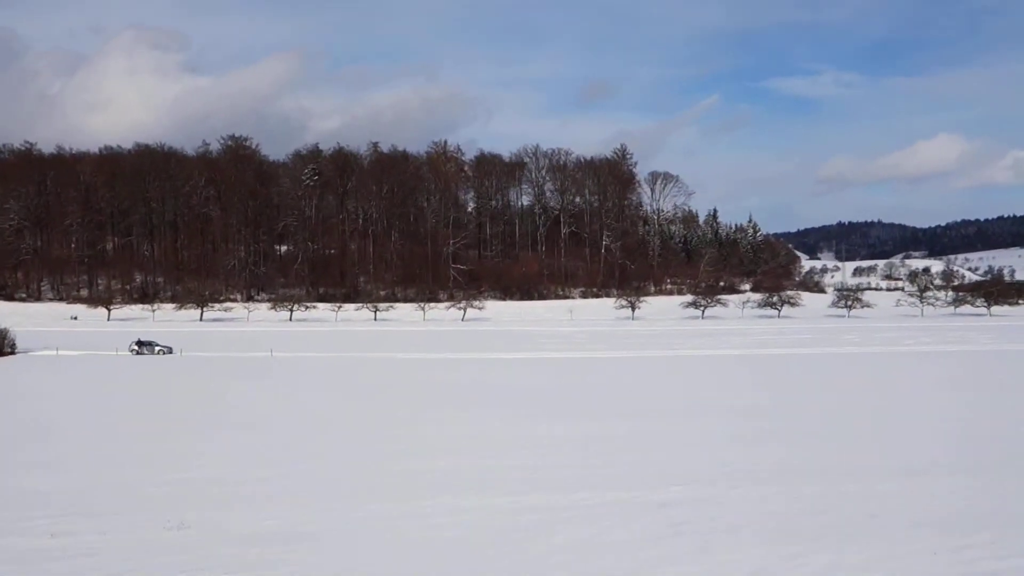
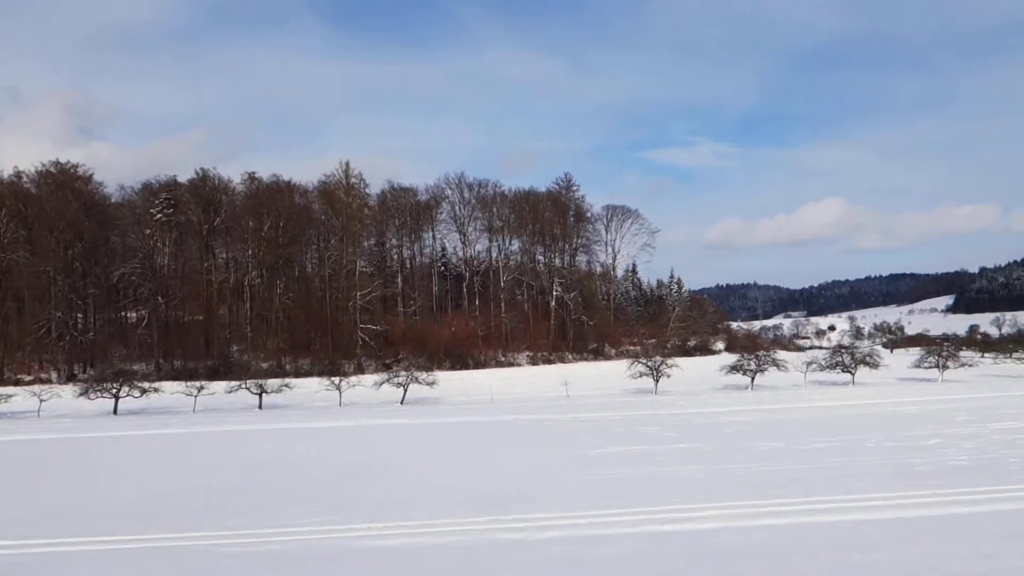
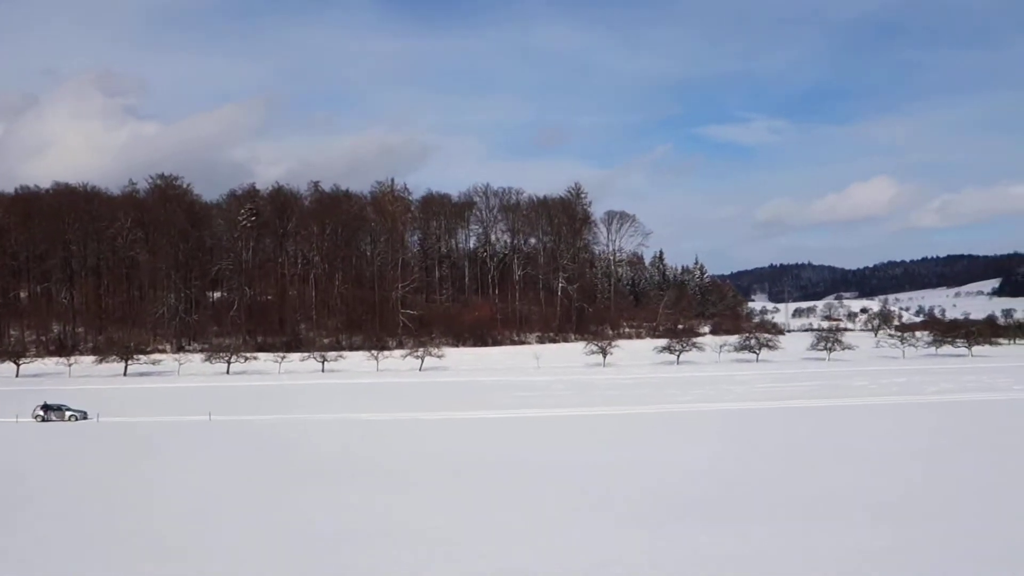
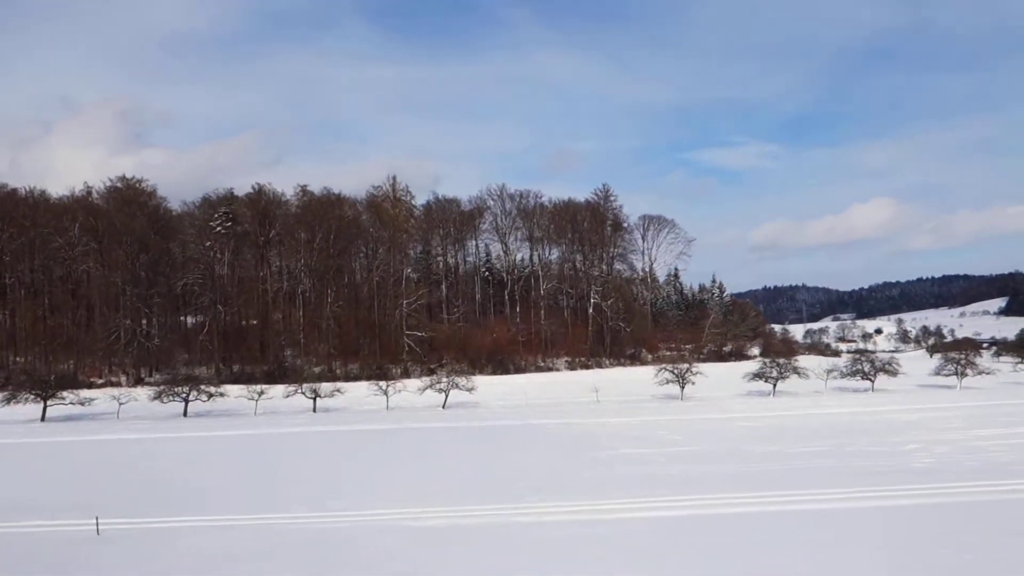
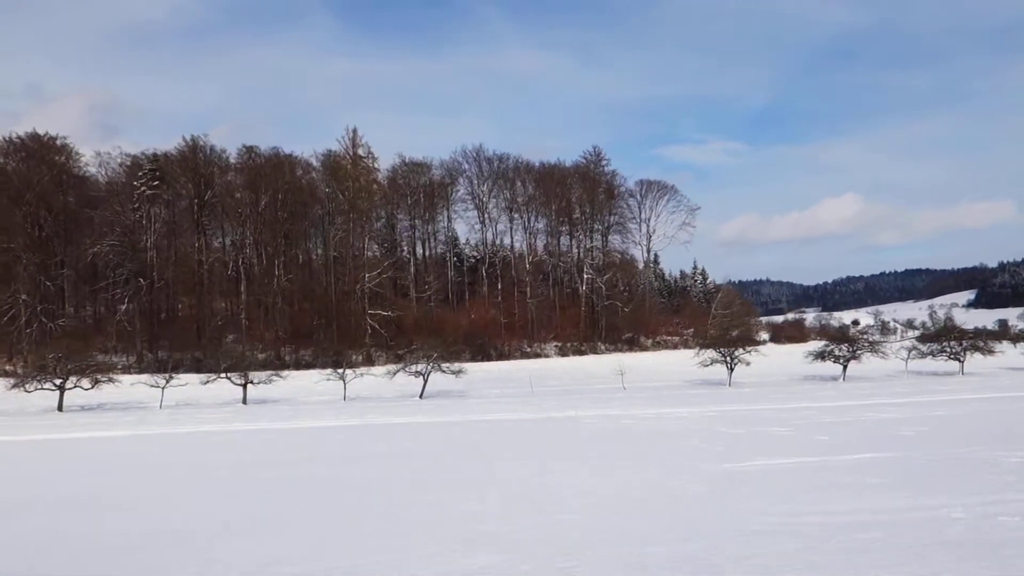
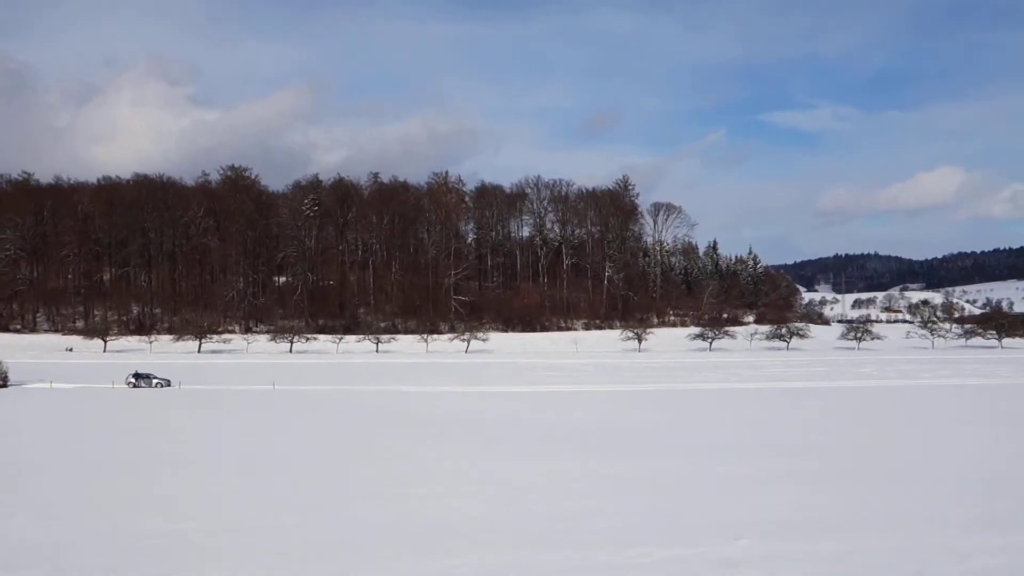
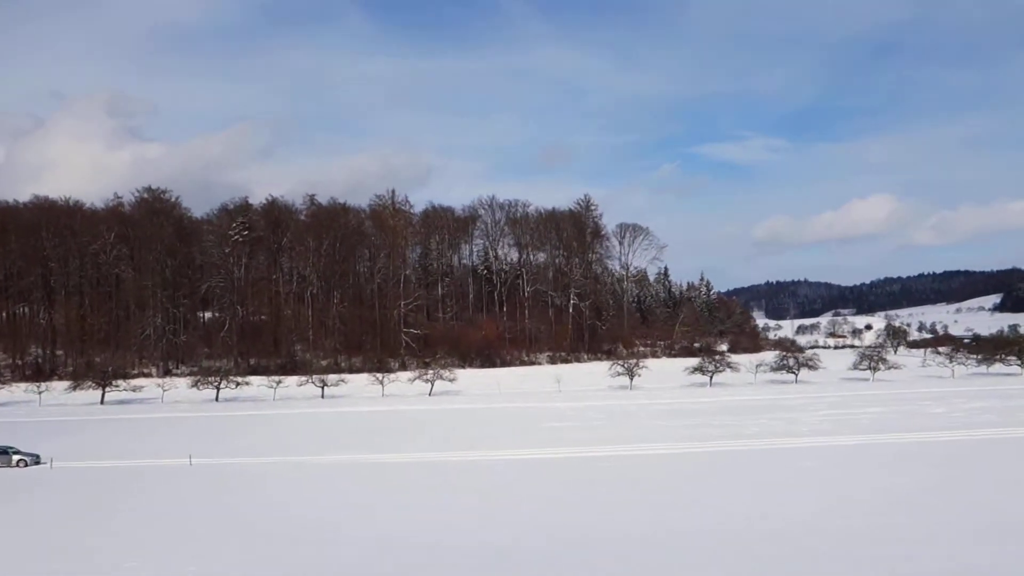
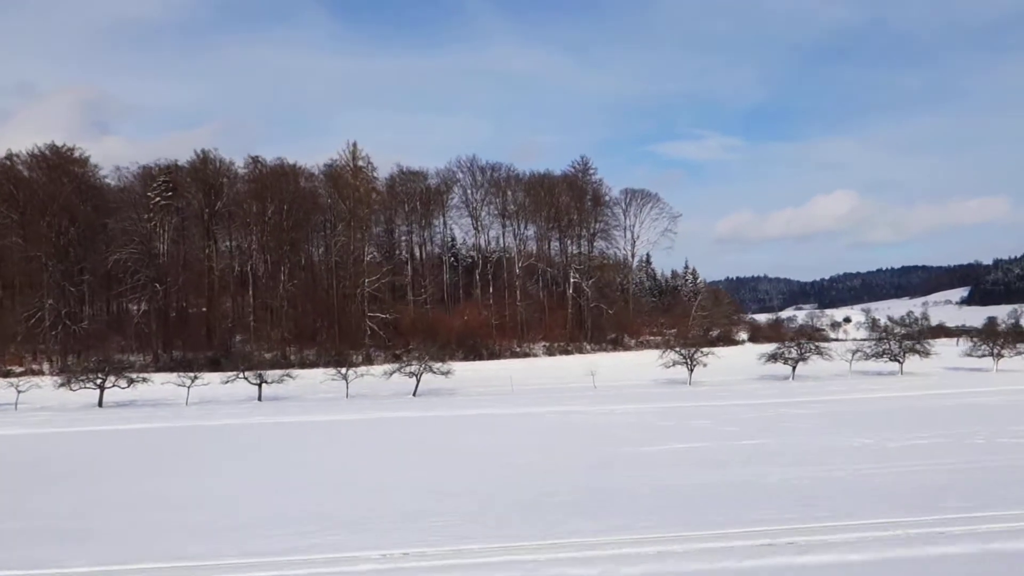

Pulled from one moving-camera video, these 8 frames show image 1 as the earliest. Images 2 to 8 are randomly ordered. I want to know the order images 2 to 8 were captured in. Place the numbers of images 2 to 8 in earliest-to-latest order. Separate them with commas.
6, 3, 7, 4, 2, 8, 5
